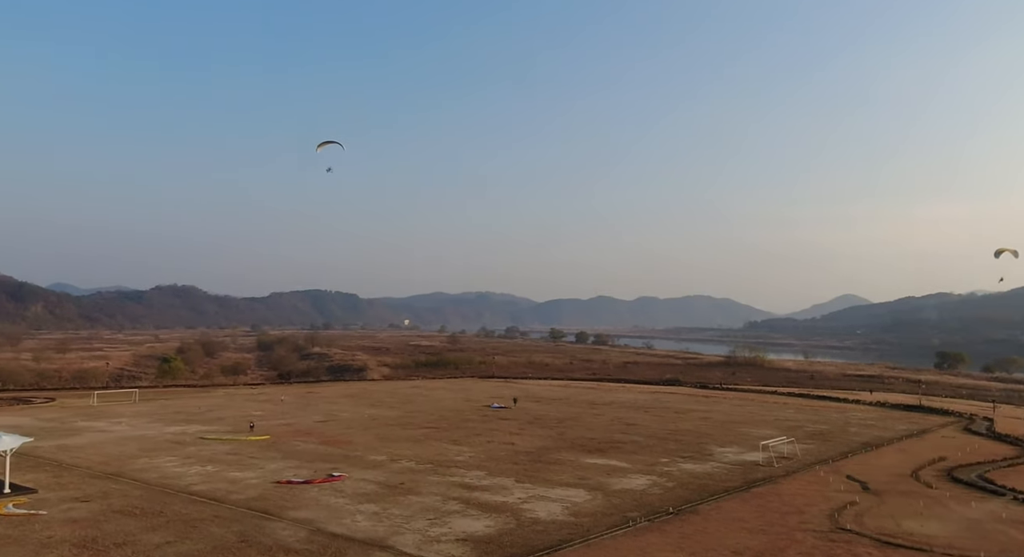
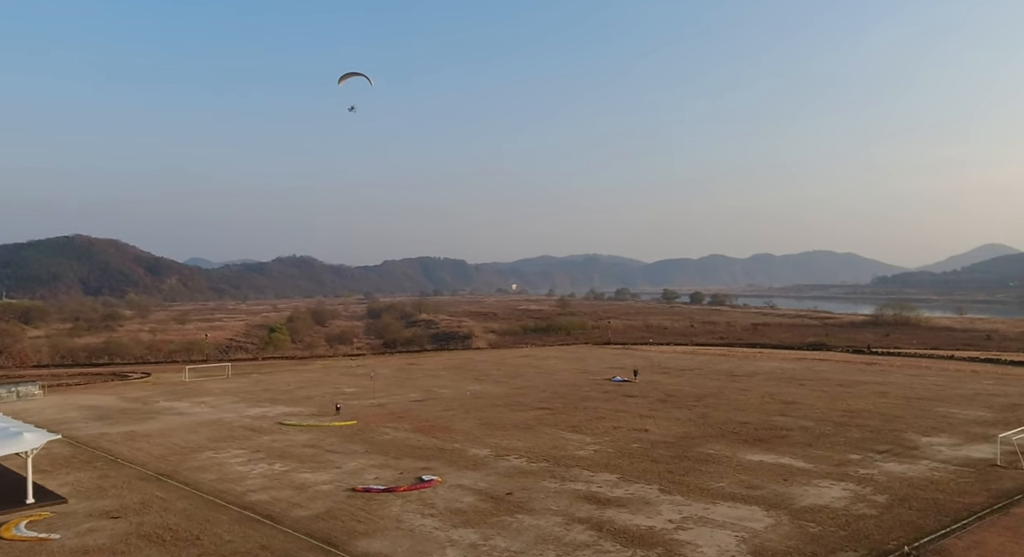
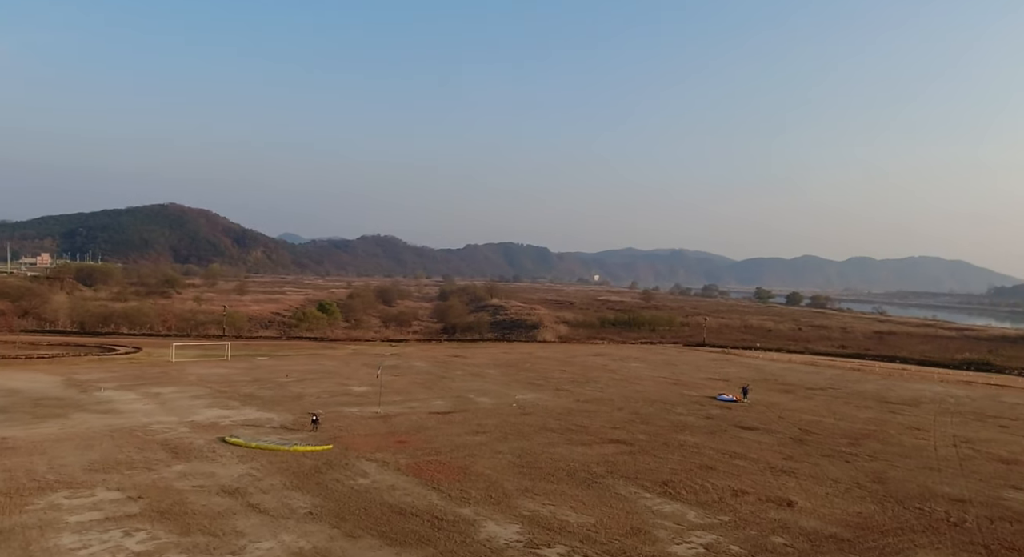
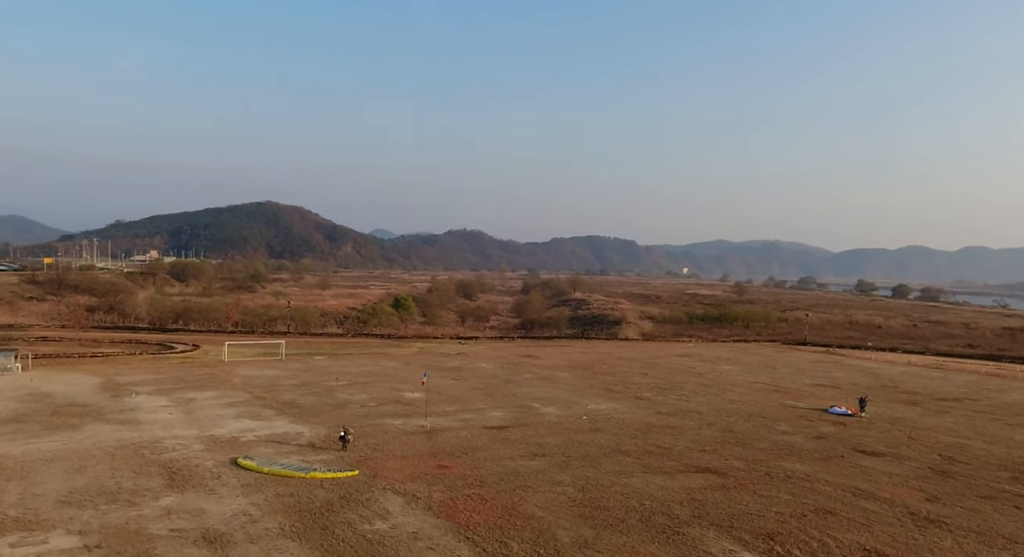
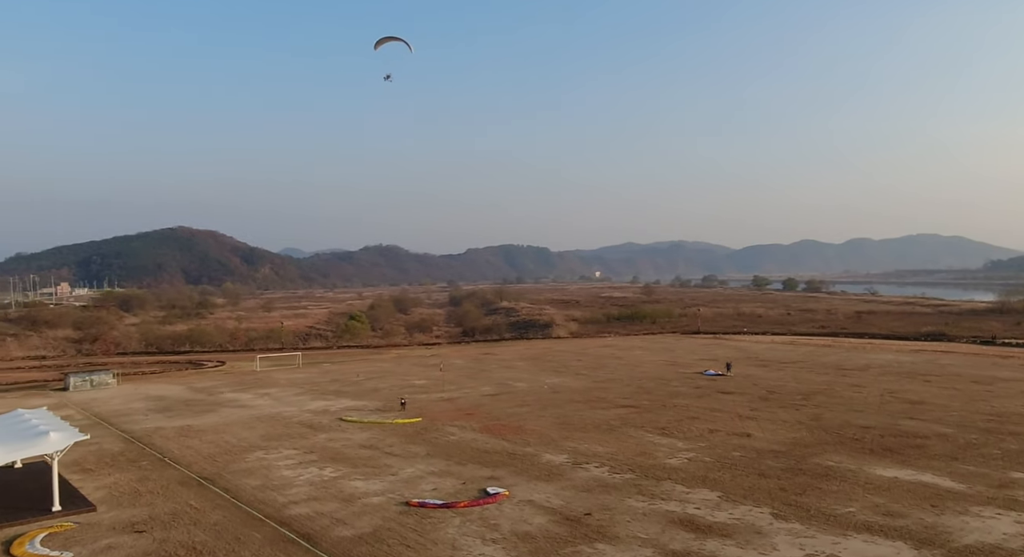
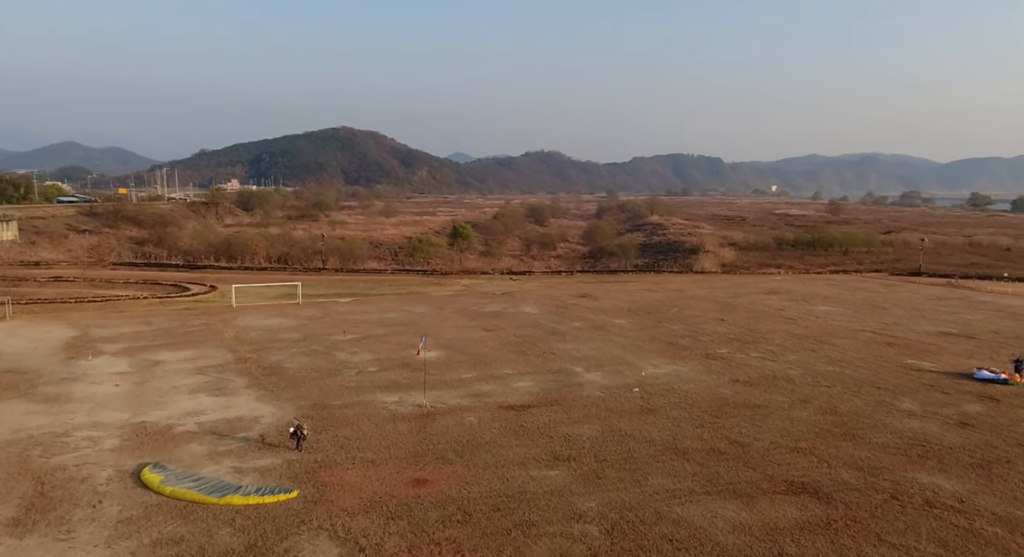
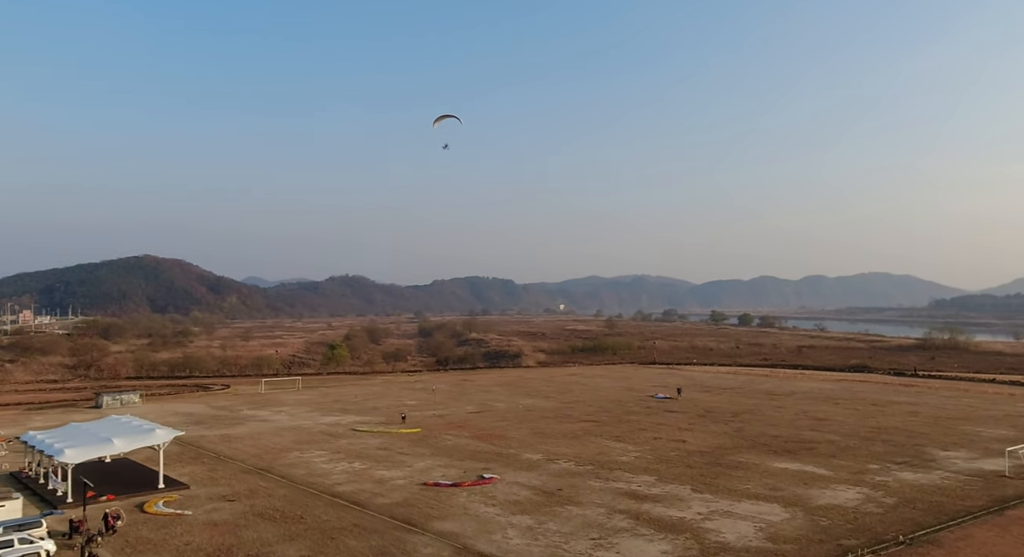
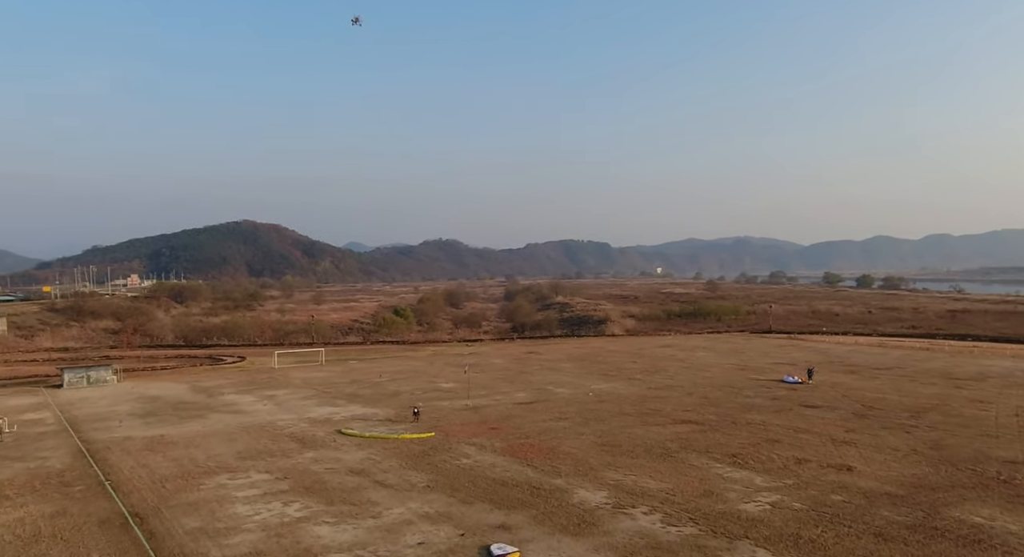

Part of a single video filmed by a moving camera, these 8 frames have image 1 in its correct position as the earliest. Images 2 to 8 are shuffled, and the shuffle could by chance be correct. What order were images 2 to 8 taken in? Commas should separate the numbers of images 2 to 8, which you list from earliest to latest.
7, 2, 5, 8, 3, 4, 6
